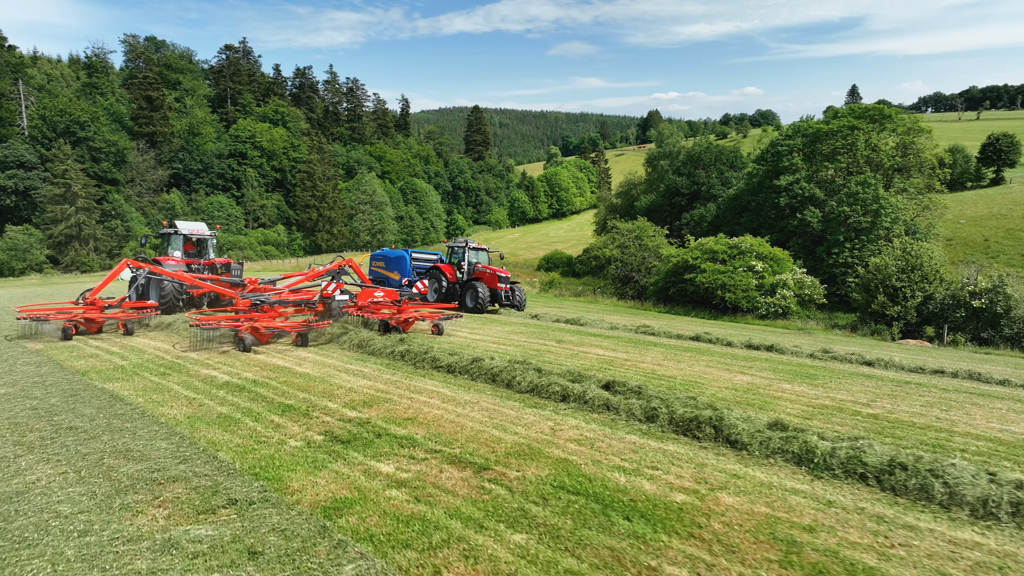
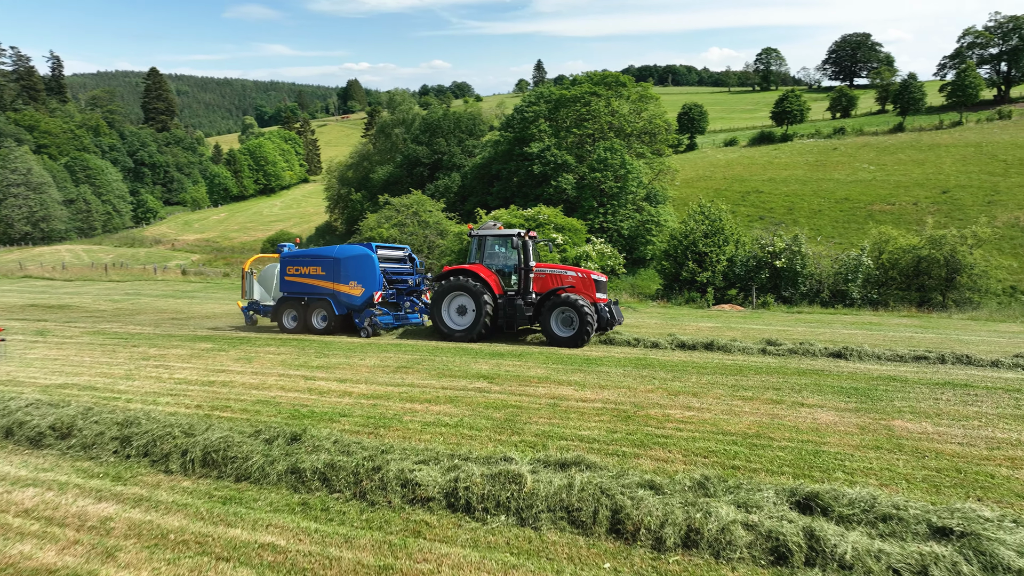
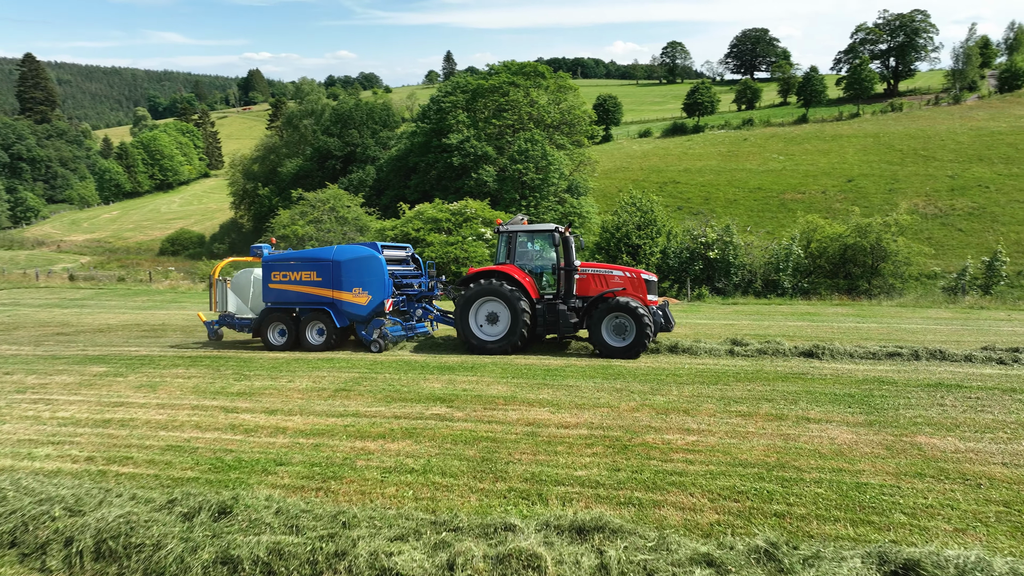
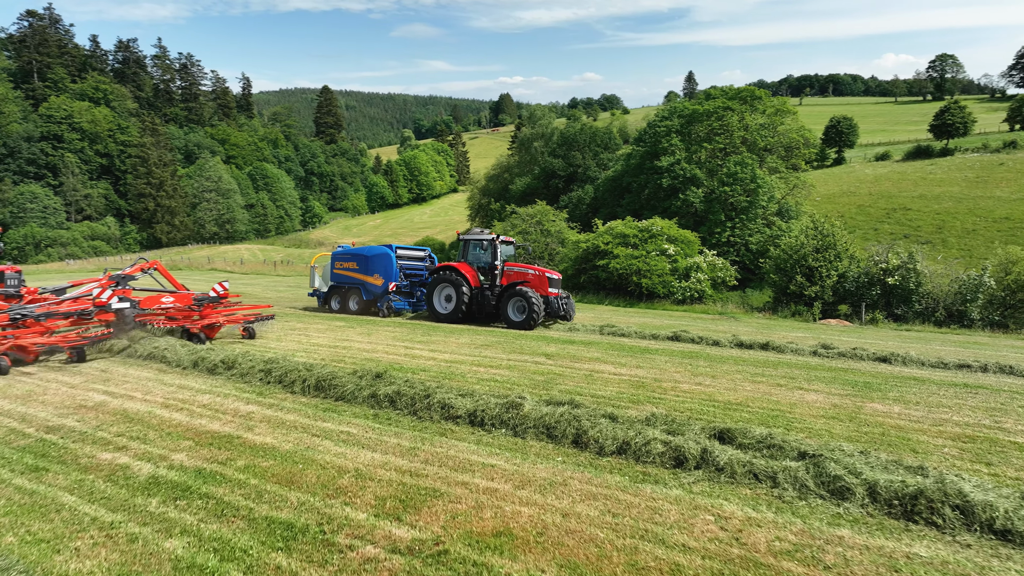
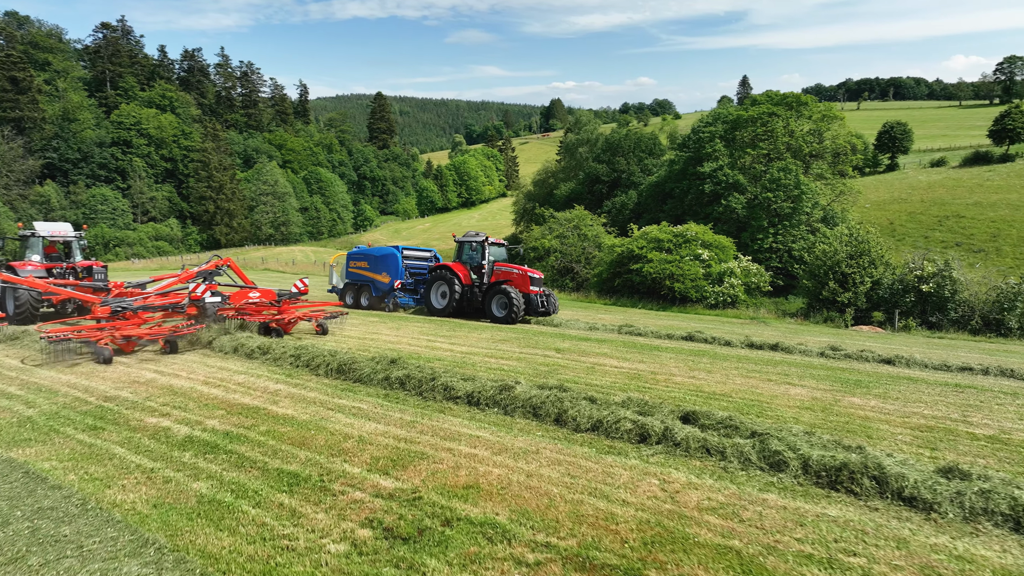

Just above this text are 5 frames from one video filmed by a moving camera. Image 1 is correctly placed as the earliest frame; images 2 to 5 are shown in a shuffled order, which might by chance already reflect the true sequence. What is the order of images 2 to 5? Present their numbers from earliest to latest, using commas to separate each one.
5, 4, 2, 3
